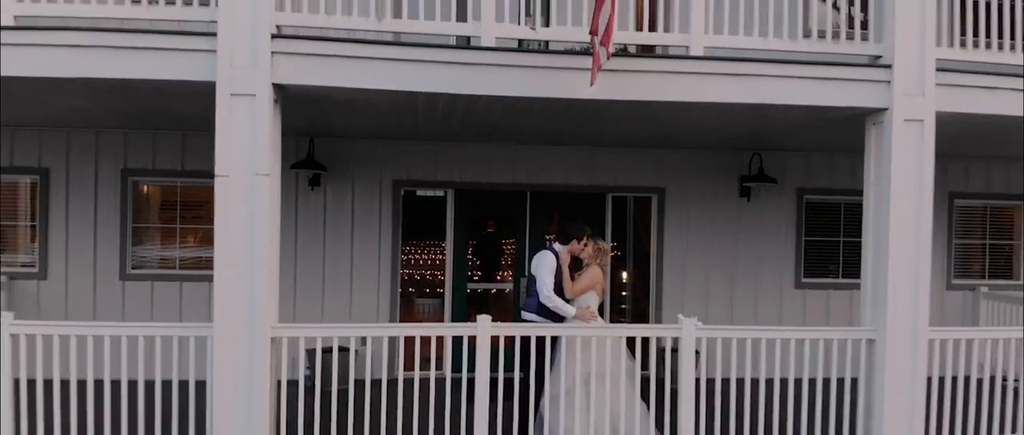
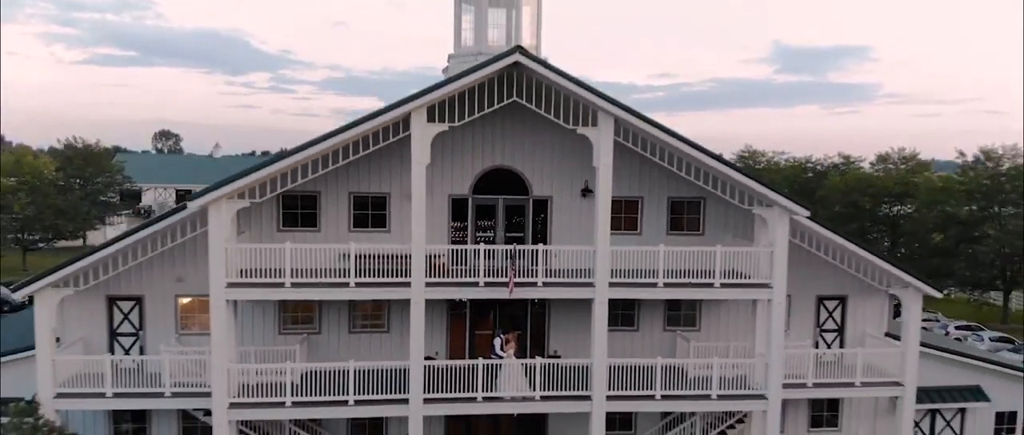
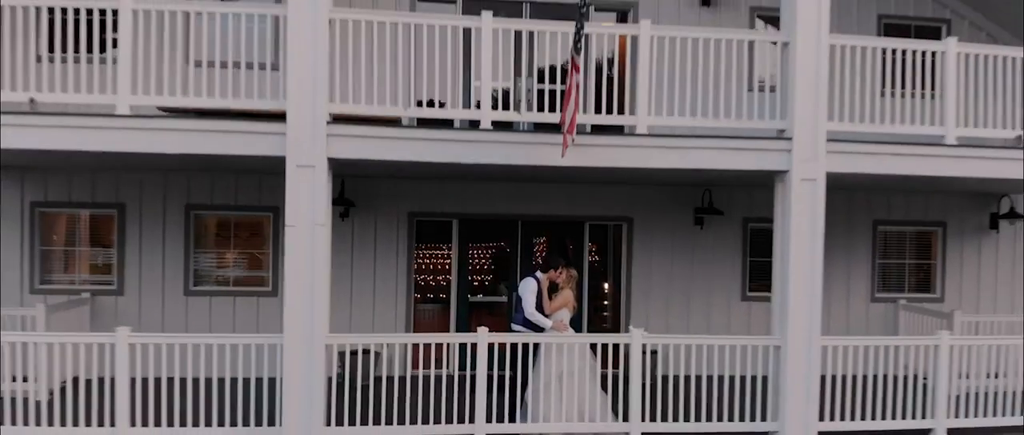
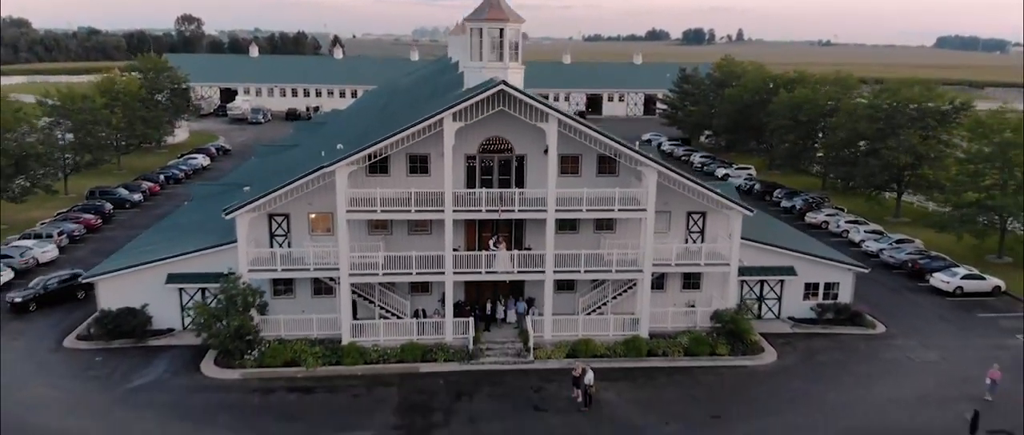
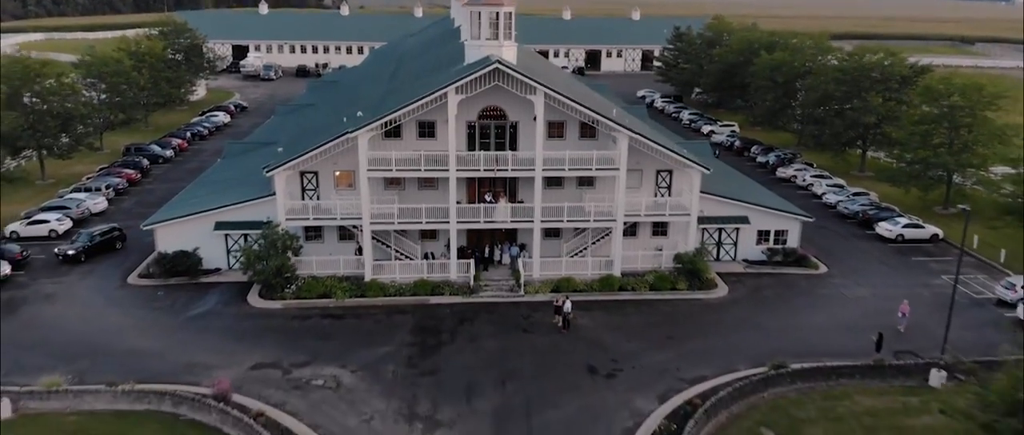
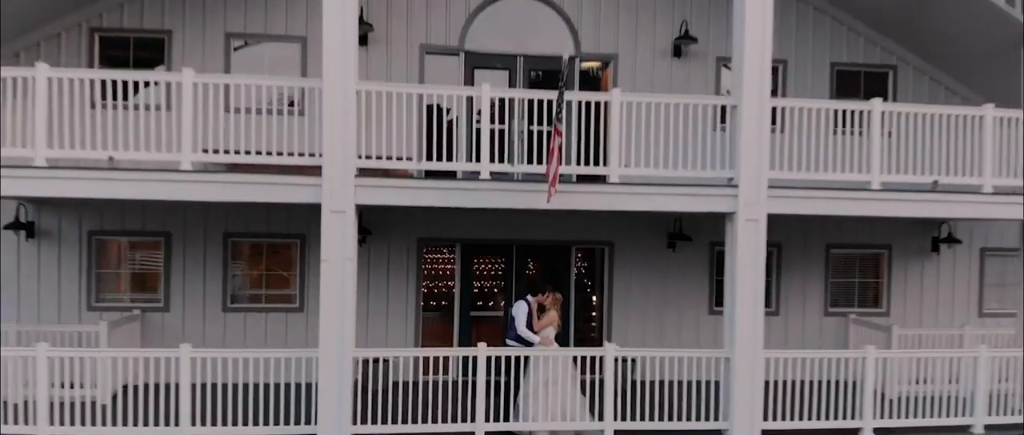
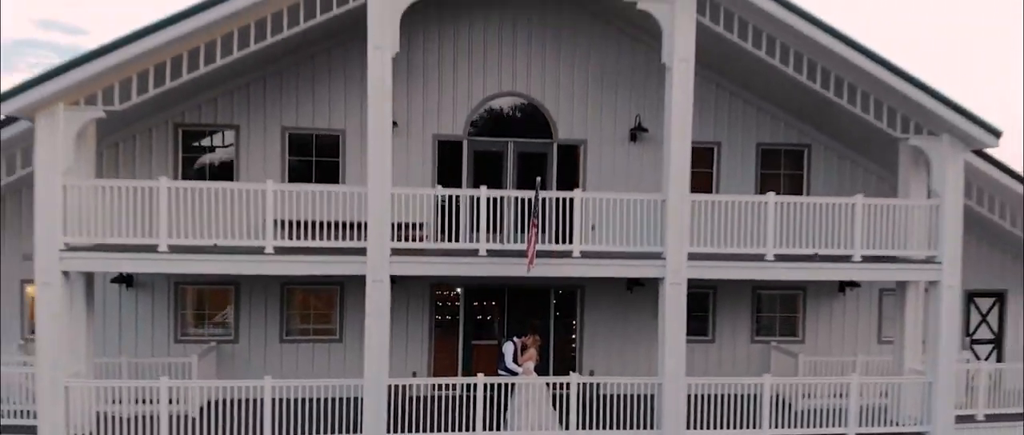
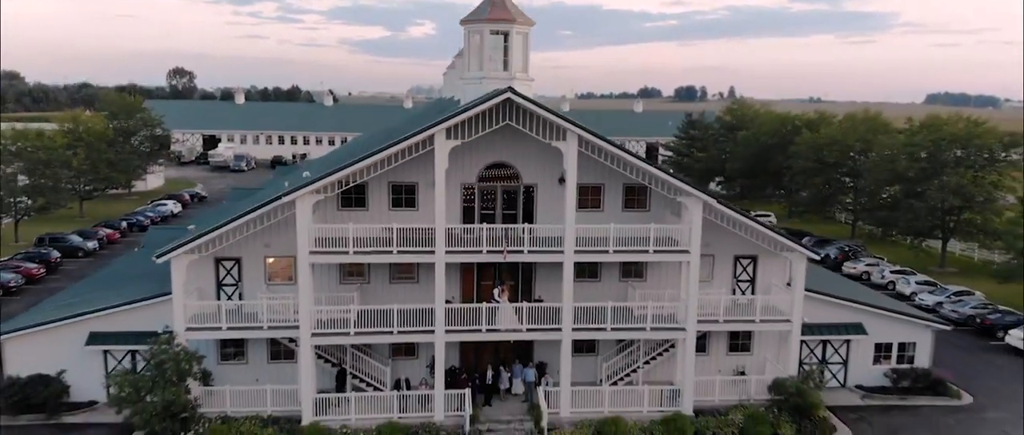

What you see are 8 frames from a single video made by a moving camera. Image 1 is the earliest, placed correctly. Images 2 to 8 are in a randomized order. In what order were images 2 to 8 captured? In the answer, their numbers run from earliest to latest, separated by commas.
3, 6, 7, 2, 8, 4, 5
